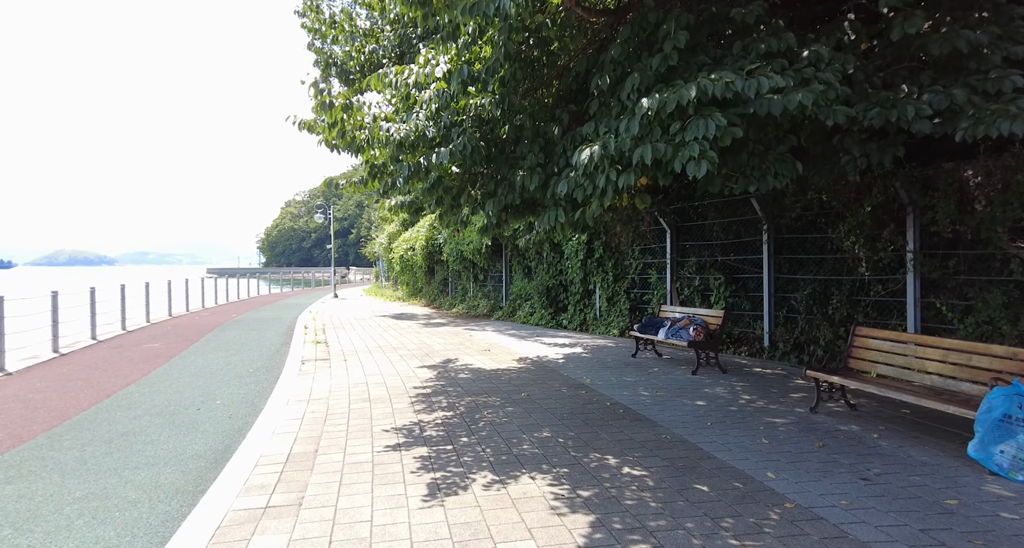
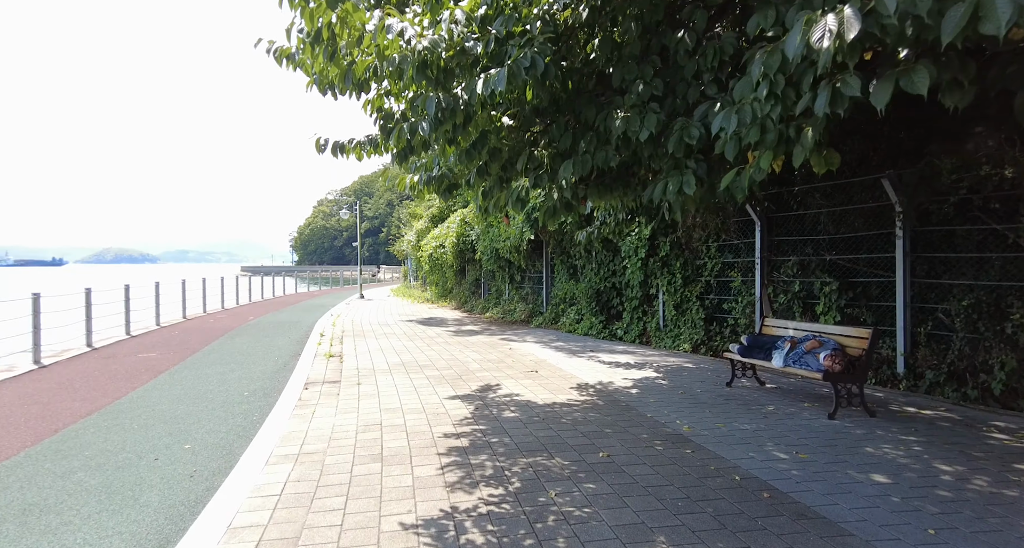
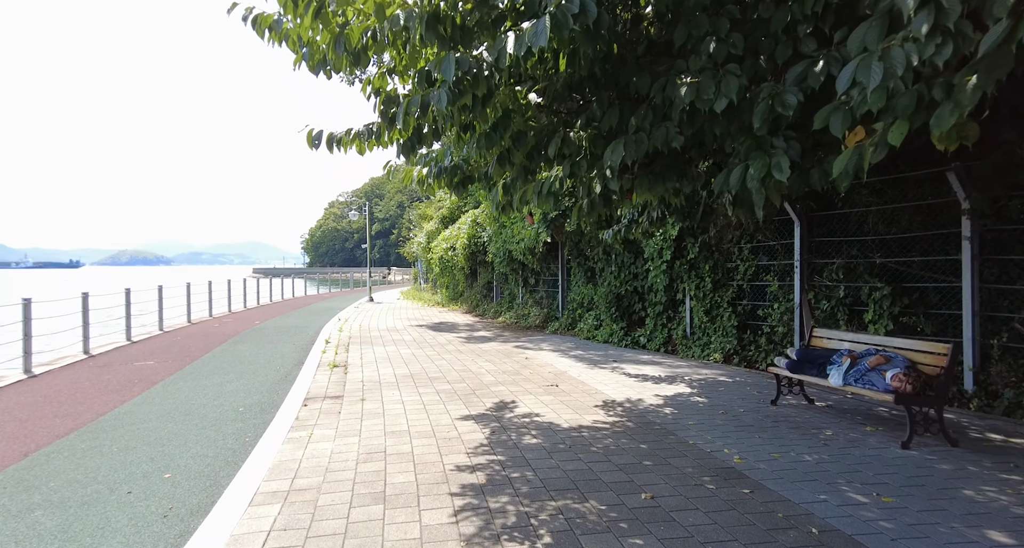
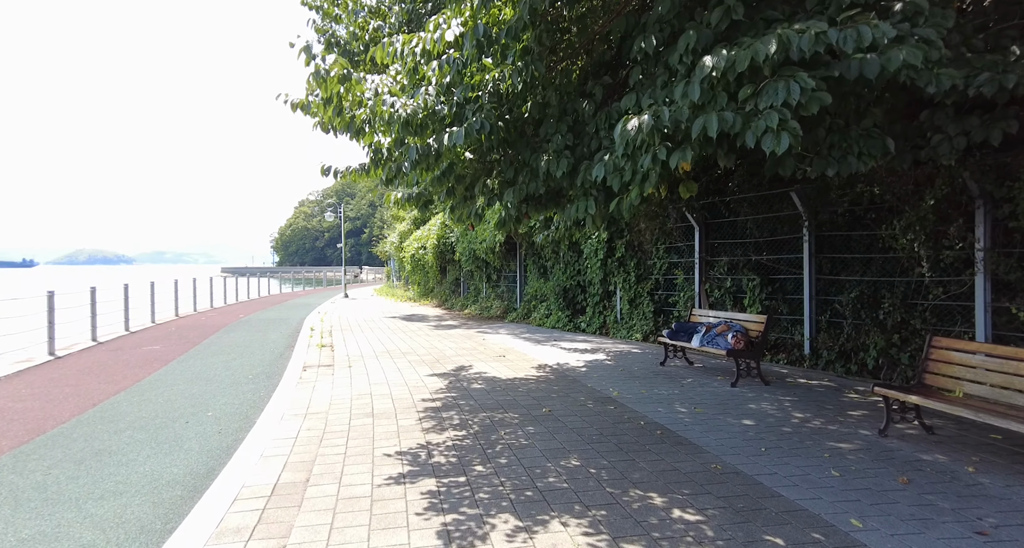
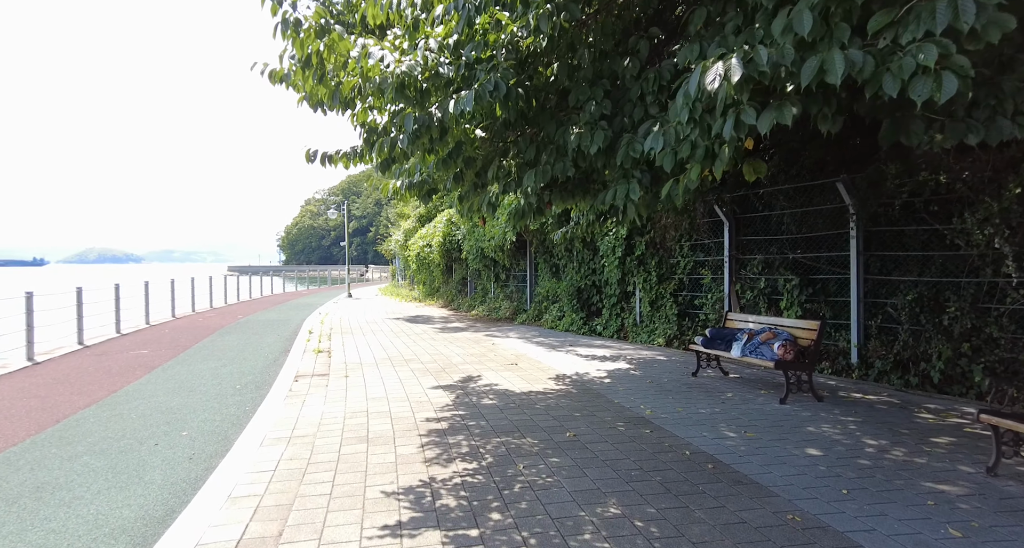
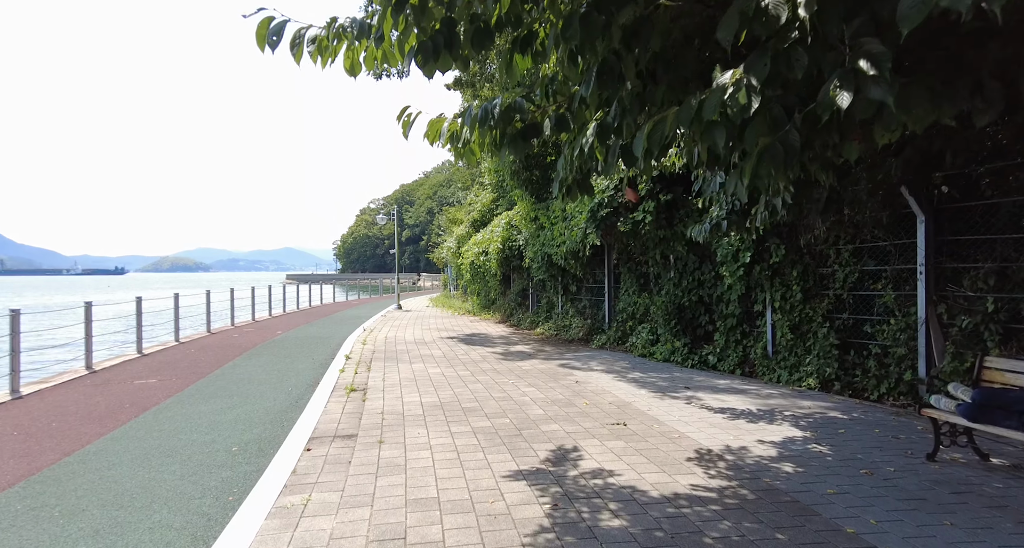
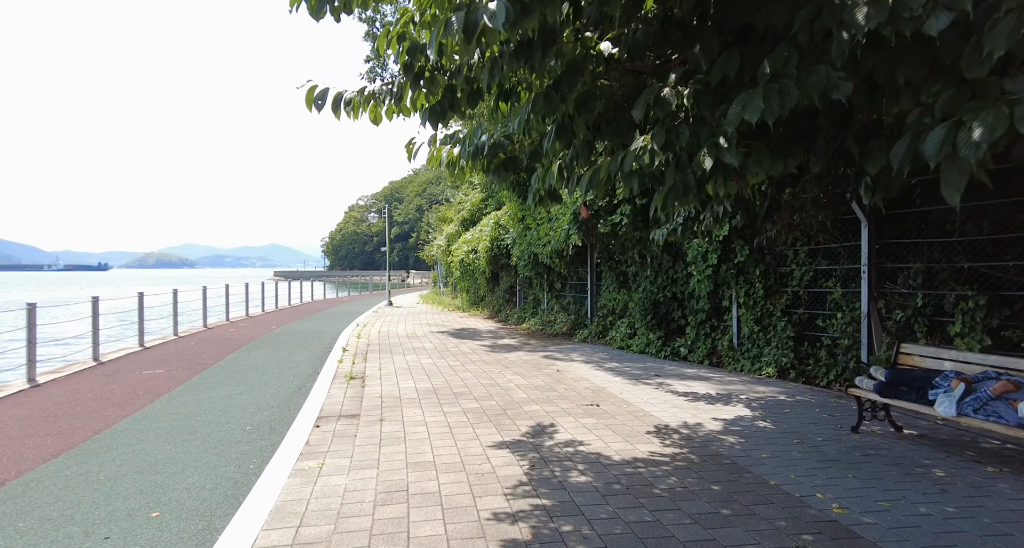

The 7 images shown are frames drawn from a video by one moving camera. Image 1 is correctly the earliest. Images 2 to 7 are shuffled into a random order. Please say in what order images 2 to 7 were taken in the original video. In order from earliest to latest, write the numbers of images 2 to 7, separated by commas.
4, 5, 2, 3, 7, 6
